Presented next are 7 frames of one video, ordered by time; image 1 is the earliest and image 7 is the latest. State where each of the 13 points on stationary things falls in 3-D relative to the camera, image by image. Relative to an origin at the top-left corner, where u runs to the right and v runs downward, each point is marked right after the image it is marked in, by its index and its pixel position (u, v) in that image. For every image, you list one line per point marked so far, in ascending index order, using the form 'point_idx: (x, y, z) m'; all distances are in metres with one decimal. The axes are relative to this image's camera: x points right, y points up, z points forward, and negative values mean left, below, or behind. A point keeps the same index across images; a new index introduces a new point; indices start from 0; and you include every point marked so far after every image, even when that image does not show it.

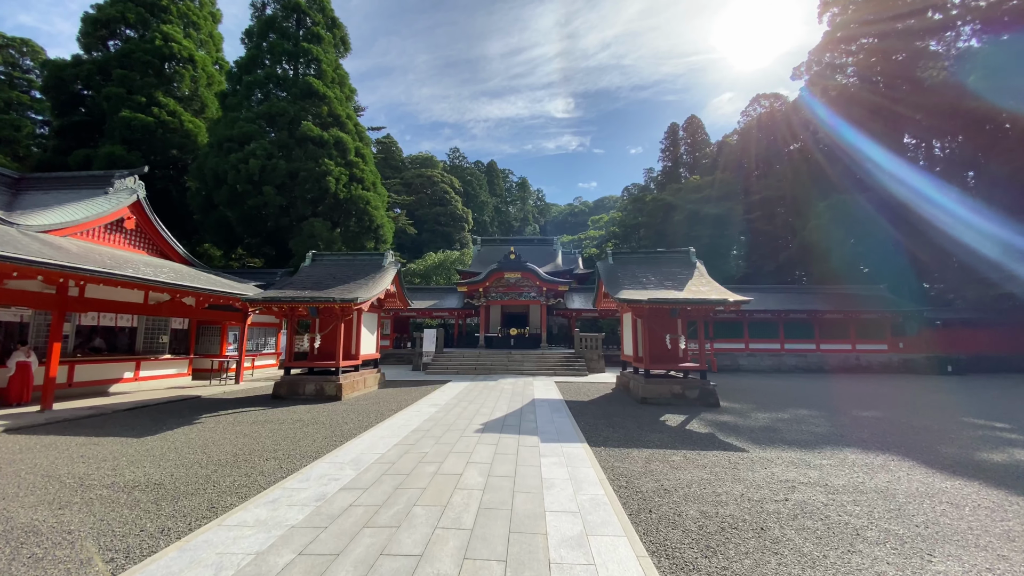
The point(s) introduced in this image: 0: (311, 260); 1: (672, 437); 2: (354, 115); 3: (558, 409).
0: (-5.7, +0.8, +11.6) m
1: (+2.5, -2.3, +6.3) m
2: (-7.4, +8.0, +19.3) m
3: (+0.9, -2.4, +8.0) m
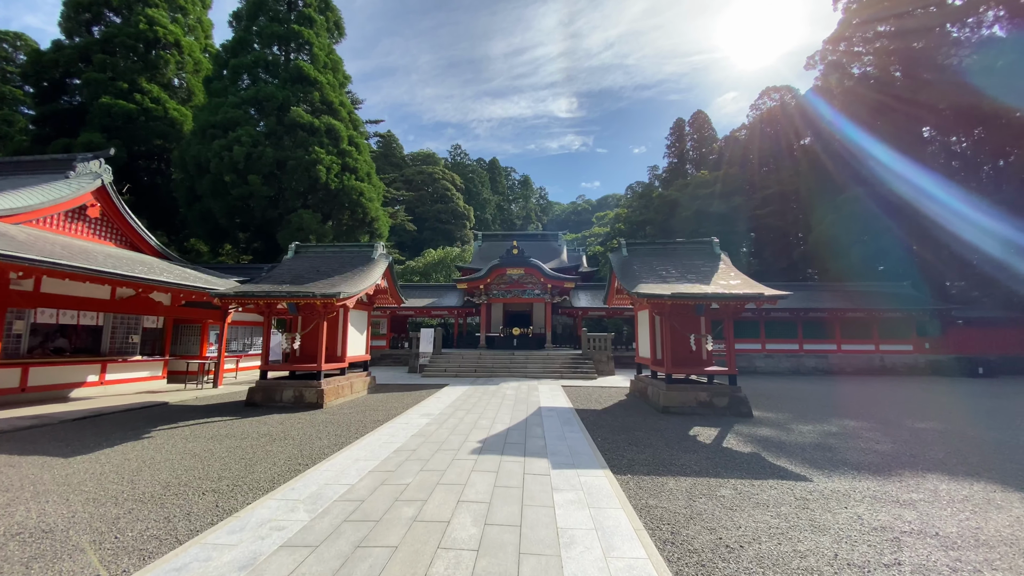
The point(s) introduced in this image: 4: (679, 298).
0: (-5.6, +0.9, +10.5) m
1: (+2.5, -2.2, +5.1) m
2: (-7.2, +8.1, +18.2) m
3: (+1.0, -2.2, +6.9) m
4: (+3.2, -0.2, +7.9) m
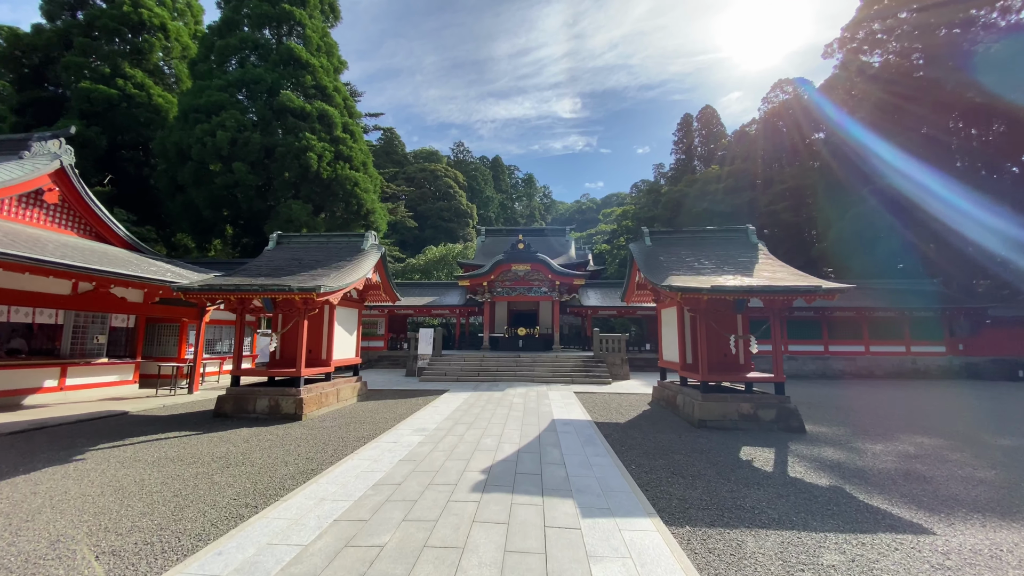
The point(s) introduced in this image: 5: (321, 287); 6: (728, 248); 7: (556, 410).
0: (-5.4, +1.1, +9.4) m
1: (+2.6, -2.0, +4.0) m
2: (-7.0, +8.2, +17.1) m
3: (+1.1, -2.1, +5.7) m
4: (+3.4, -0.1, +6.7) m
5: (-3.4, 0.0, +7.2) m
6: (+4.4, +0.8, +8.4) m
7: (+0.8, -2.3, +7.8) m
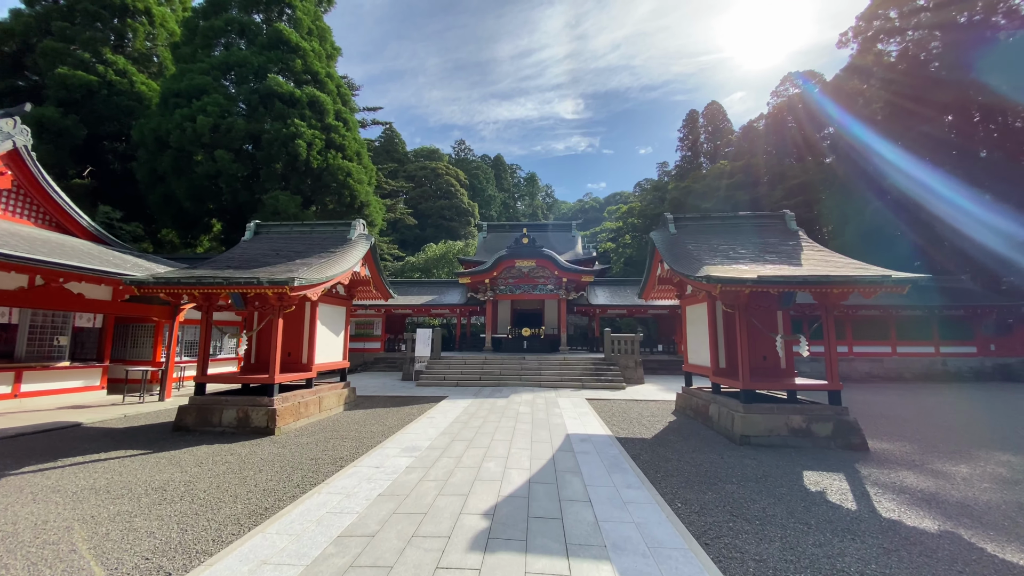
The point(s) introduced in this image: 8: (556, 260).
0: (-5.3, +1.2, +8.4) m
1: (+2.7, -1.9, +2.9) m
2: (-6.9, +8.3, +16.1) m
3: (+1.2, -2.0, +4.7) m
4: (+3.5, +0.1, +5.7) m
5: (-3.3, +0.1, +6.1) m
6: (+4.5, +0.9, +7.3) m
7: (+0.9, -2.2, +6.7) m
8: (+1.7, +1.1, +16.2) m
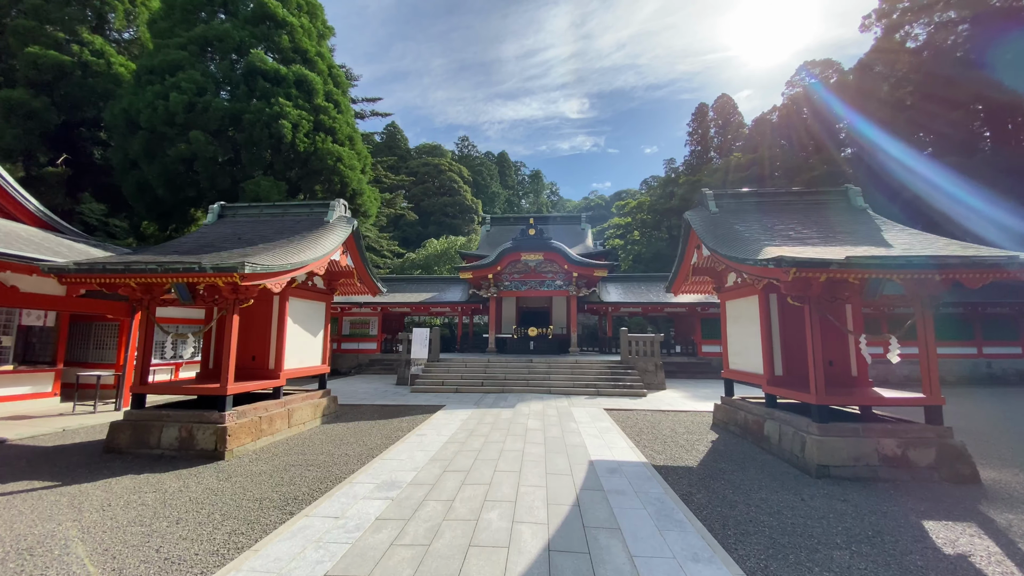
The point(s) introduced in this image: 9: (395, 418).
0: (-5.2, +1.3, +7.2) m
1: (+2.8, -1.7, +1.6) m
2: (-6.7, +8.5, +14.9) m
3: (+1.3, -1.8, +3.4) m
4: (+3.6, +0.2, +4.4) m
5: (-3.2, +0.3, +4.9) m
6: (+4.6, +1.1, +6.0) m
7: (+1.0, -2.0, +5.5) m
8: (+1.9, +1.2, +14.9) m
9: (-2.1, -2.3, +7.3) m
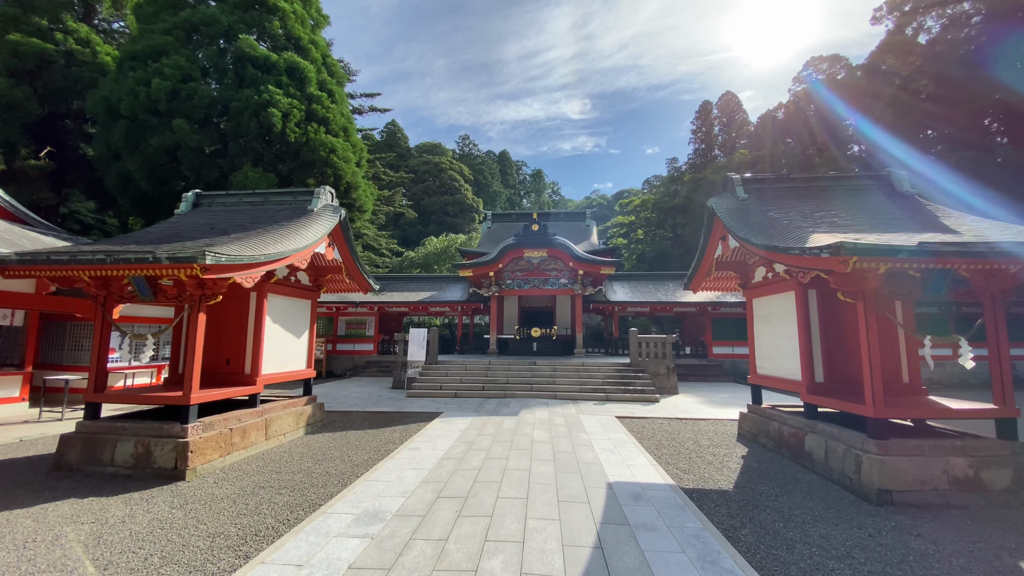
0: (-5.1, +1.4, +6.6) m
1: (+2.8, -1.7, +1.0) m
2: (-6.6, +8.5, +14.3) m
3: (+1.3, -1.8, +2.8) m
4: (+3.6, +0.3, +3.7) m
5: (-3.1, +0.3, +4.3) m
6: (+4.7, +1.1, +5.4) m
7: (+1.1, -2.0, +4.8) m
8: (+2.0, +1.3, +14.3) m
9: (-2.1, -2.3, +6.7) m
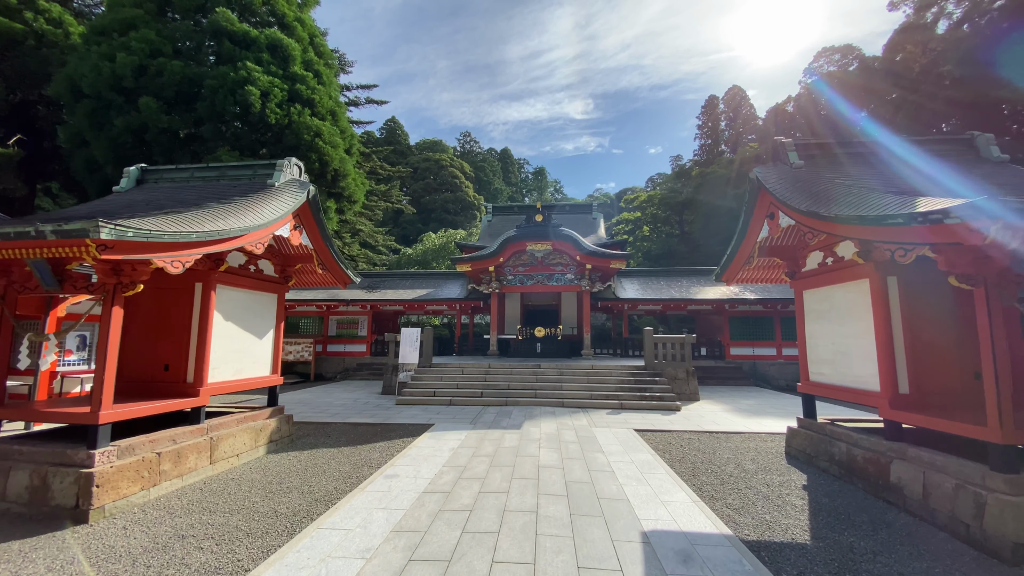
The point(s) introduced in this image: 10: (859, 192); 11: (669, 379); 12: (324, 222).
0: (-5.1, +1.5, +5.6) m
1: (+2.8, -1.5, -0.1) m
2: (-6.5, +8.6, +13.3) m
3: (+1.3, -1.7, +1.7) m
4: (+3.6, +0.4, +2.6) m
5: (-3.1, +0.5, +3.3) m
6: (+4.7, +1.3, +4.3) m
7: (+1.1, -1.8, +3.8) m
8: (+2.1, +1.4, +13.2) m
9: (-2.1, -2.2, +5.7) m
10: (+3.1, +0.9, +3.8) m
11: (+3.6, -2.1, +9.3) m
12: (-2.6, +0.9, +5.6) m
